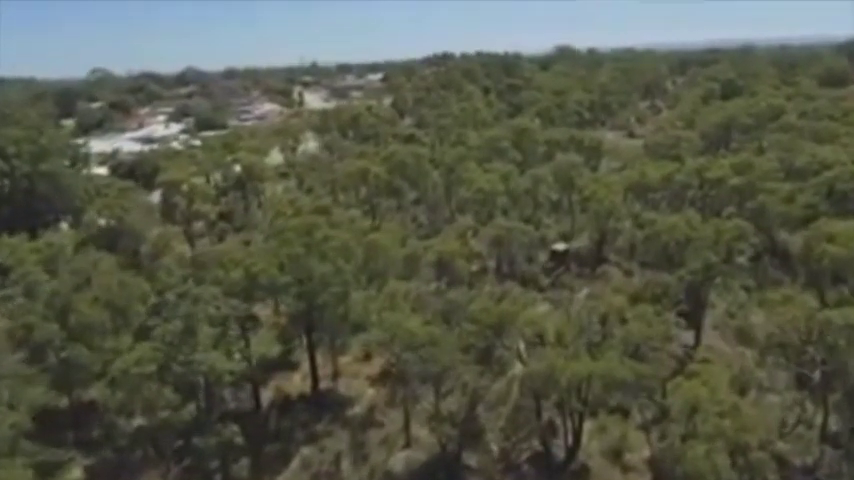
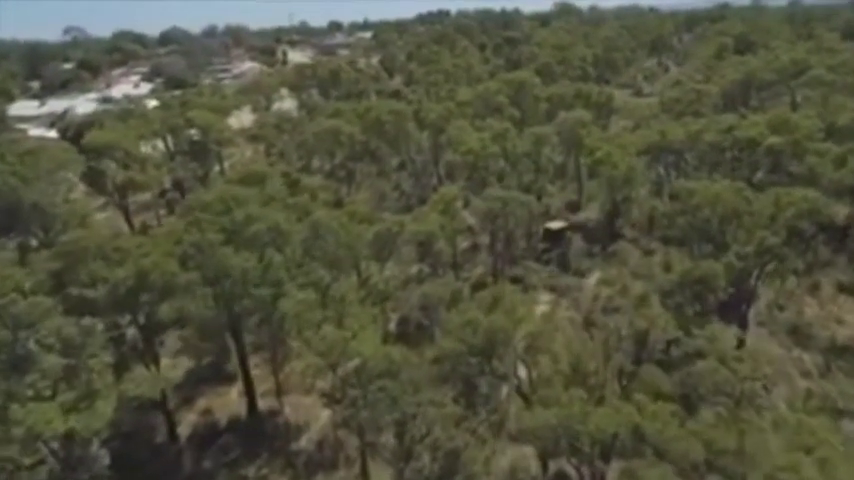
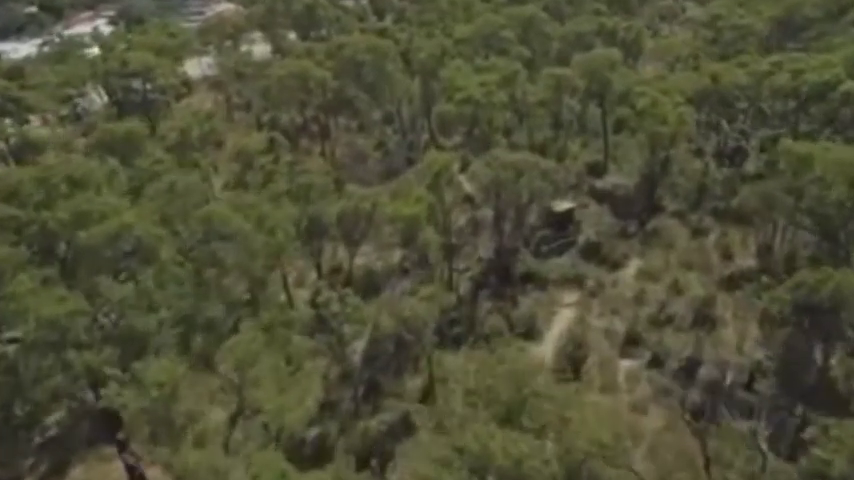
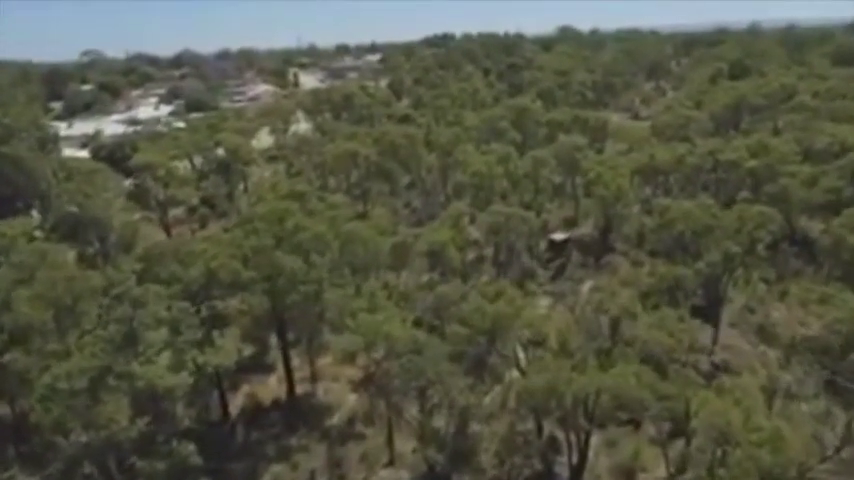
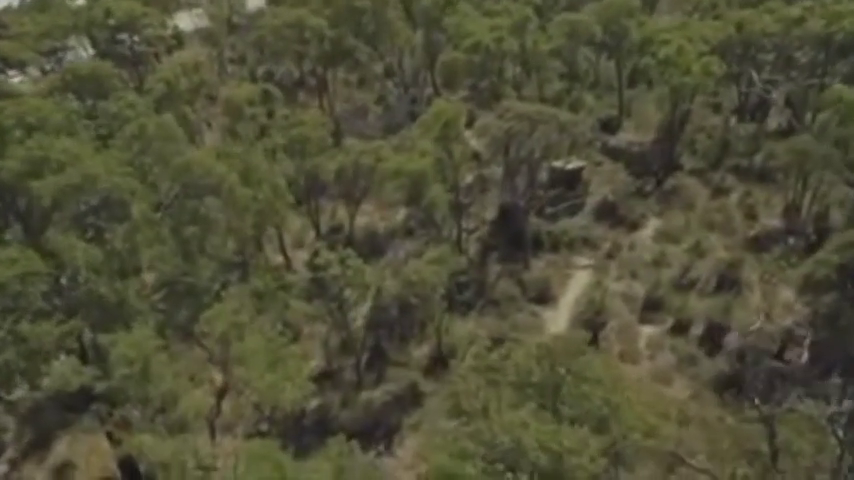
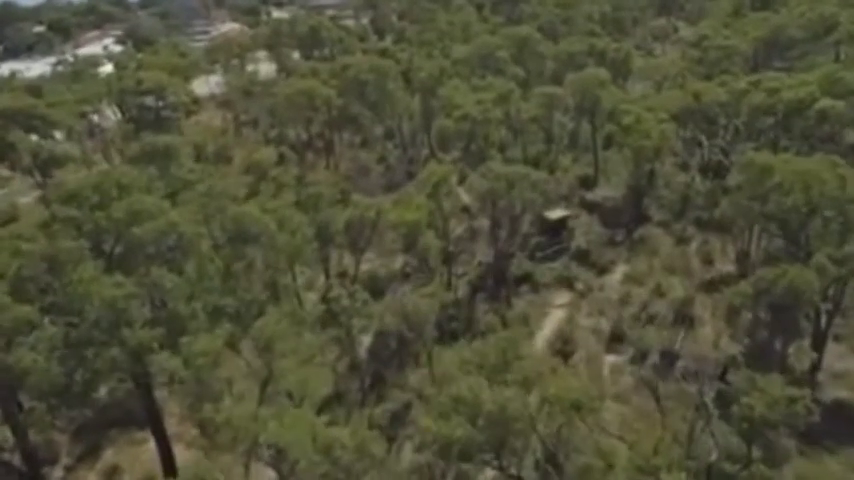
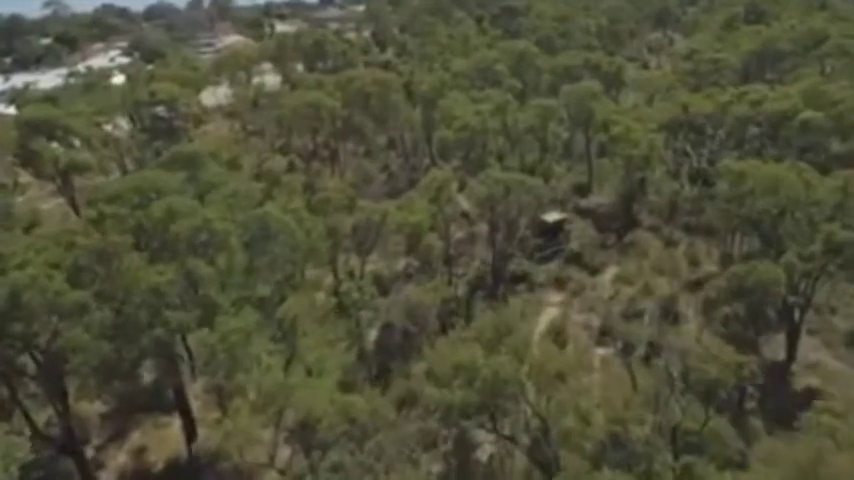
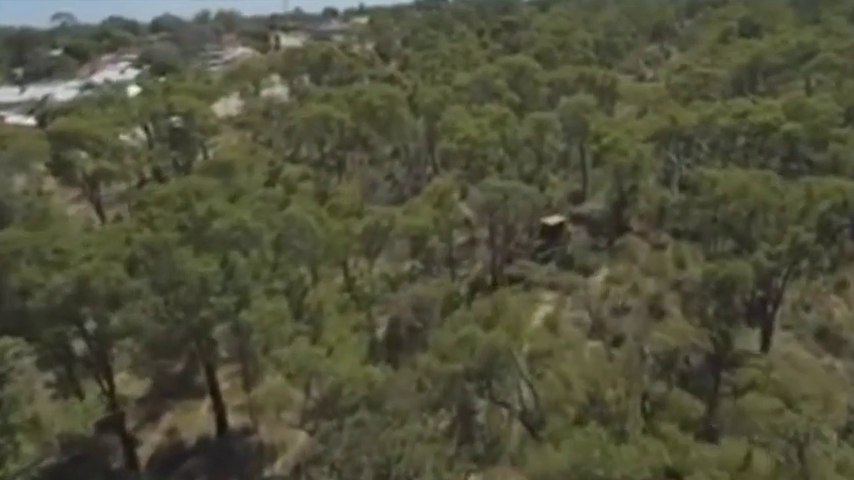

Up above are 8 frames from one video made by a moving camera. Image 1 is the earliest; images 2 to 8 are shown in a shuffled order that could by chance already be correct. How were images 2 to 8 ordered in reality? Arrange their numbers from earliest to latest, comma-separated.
4, 2, 8, 7, 6, 3, 5
